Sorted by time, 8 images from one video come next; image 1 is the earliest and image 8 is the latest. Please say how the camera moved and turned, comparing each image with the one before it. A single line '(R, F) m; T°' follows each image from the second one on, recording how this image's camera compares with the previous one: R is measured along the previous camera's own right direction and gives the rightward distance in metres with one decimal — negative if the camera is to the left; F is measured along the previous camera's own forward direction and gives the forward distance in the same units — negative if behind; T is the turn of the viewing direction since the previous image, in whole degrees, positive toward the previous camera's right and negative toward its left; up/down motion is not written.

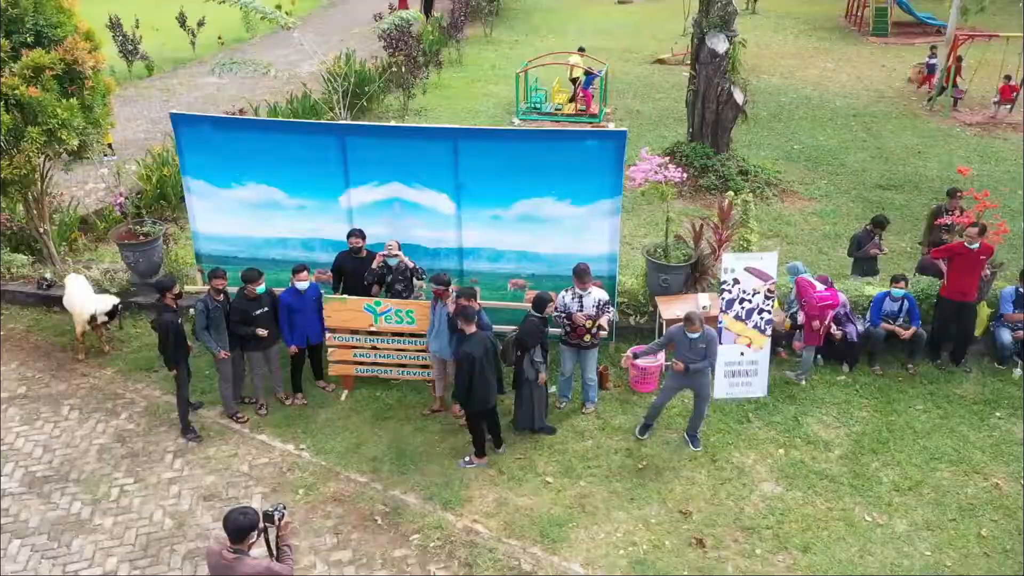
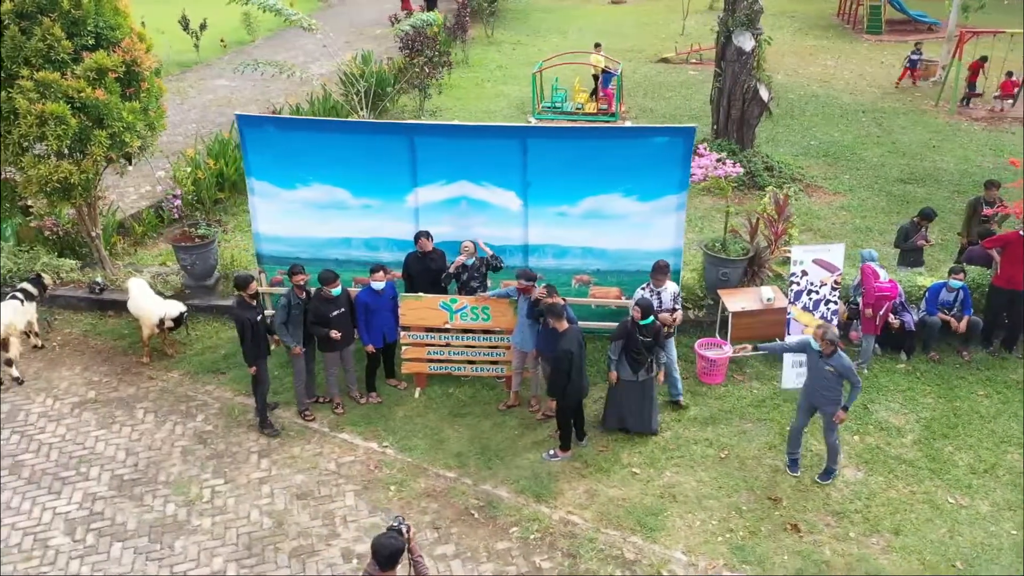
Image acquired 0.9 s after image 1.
(-0.9, -0.1) m; +2°
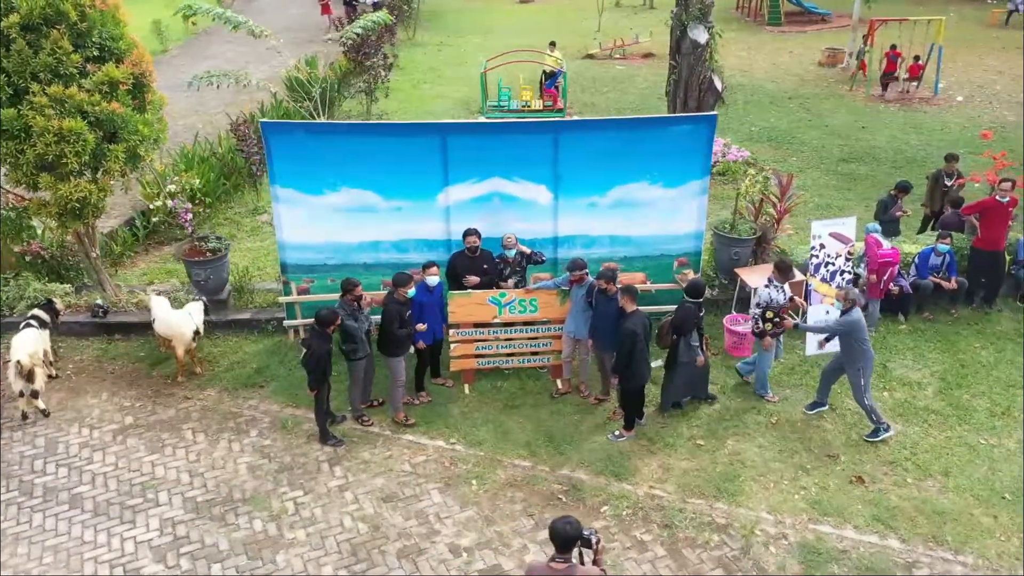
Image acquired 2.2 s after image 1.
(-1.5, -0.1) m; +8°
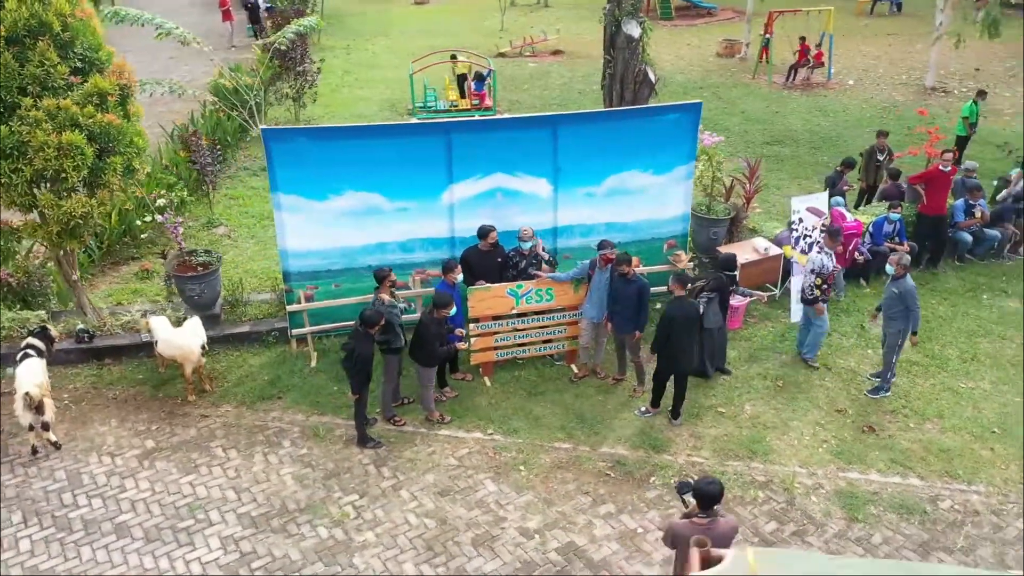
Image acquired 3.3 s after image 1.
(-1.3, -0.1) m; +8°
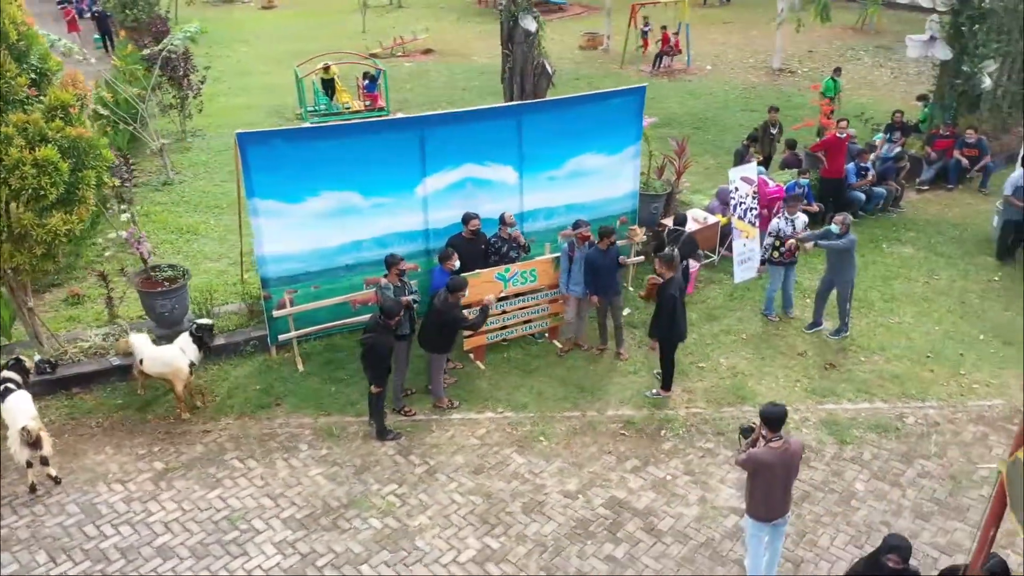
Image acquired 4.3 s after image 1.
(-1.4, -0.2) m; +11°
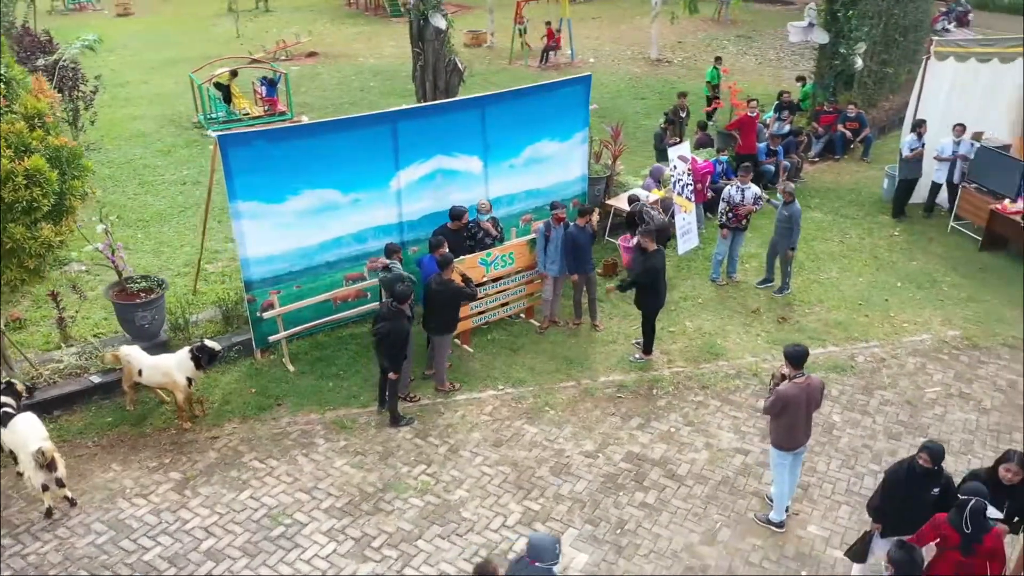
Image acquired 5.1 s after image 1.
(-1.3, -0.3) m; +10°
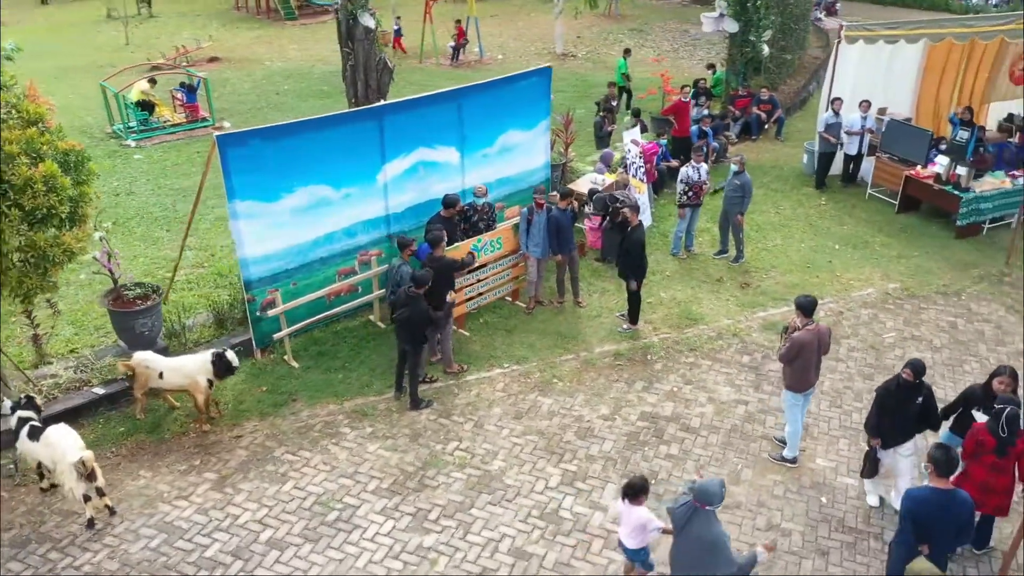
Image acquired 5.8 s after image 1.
(-1.2, -0.3) m; +8°
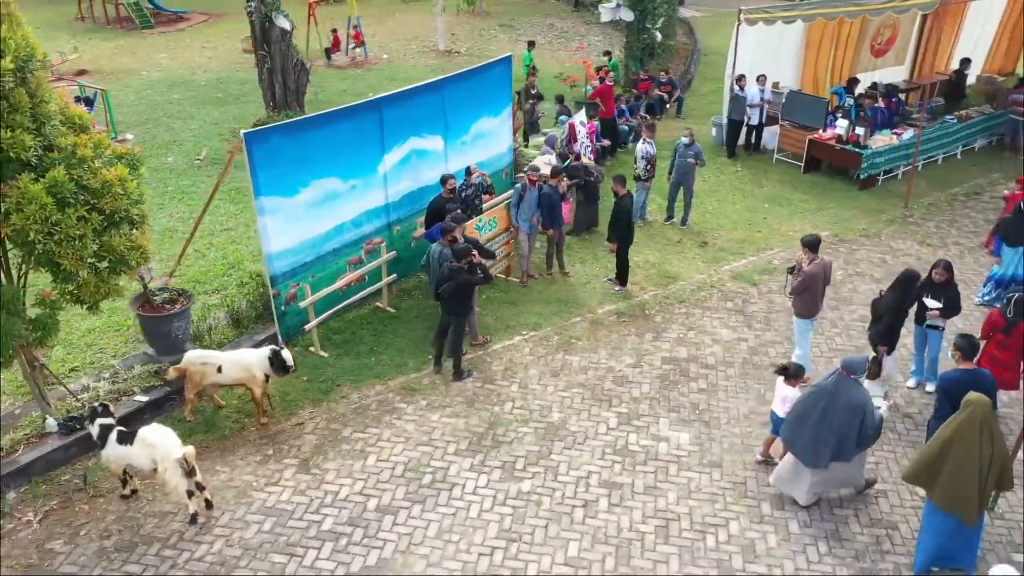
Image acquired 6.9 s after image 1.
(-1.8, -0.4) m; +11°
